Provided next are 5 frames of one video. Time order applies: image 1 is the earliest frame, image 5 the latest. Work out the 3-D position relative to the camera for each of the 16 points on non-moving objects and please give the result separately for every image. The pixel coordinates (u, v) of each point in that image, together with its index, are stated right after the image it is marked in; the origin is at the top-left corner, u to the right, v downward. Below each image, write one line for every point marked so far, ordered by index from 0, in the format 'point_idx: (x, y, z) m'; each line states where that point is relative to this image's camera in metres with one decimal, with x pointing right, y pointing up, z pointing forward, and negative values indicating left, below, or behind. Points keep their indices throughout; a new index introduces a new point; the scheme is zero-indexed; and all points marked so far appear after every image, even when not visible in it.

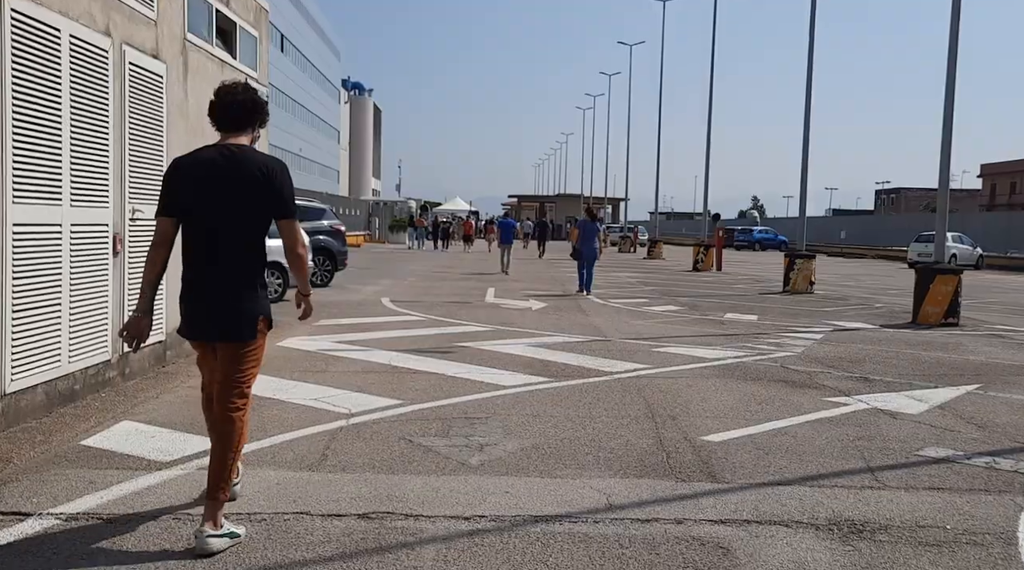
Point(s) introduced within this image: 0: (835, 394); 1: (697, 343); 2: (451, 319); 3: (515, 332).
0: (+2.9, -1.0, +8.4) m
1: (+2.4, -0.7, +12.2) m
2: (-1.0, -0.5, +14.9) m
3: (0.0, -0.6, +12.8) m
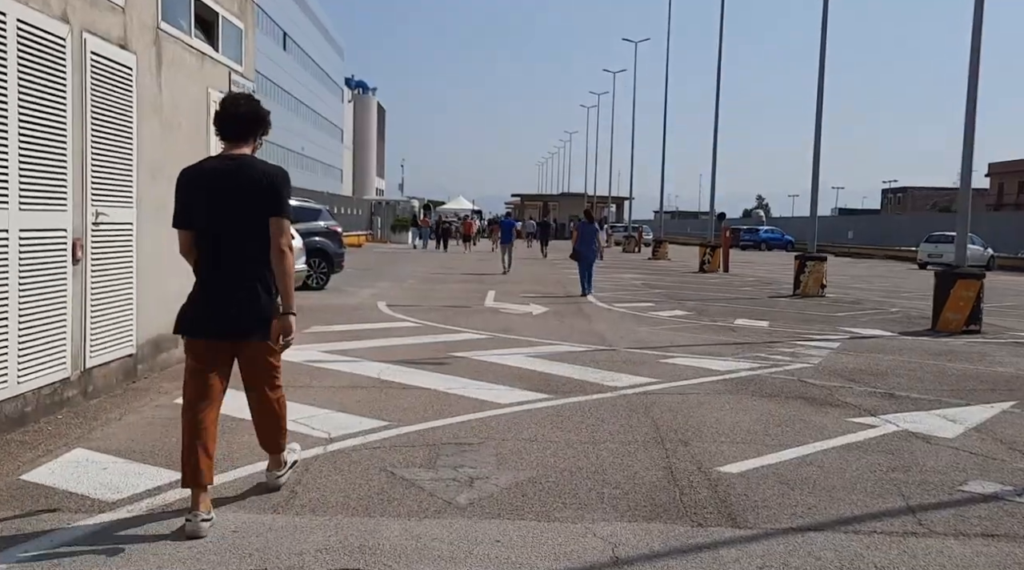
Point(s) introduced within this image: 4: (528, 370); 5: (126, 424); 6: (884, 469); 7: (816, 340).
0: (+2.9, -1.1, +7.8) m
1: (+2.4, -0.8, +11.5) m
2: (-1.0, -0.6, +14.3) m
3: (0.0, -0.7, +12.1) m
4: (+0.2, -0.9, +9.6) m
5: (-2.7, -1.0, +6.6) m
6: (+2.3, -1.1, +5.8) m
7: (+4.2, -0.8, +13.1) m
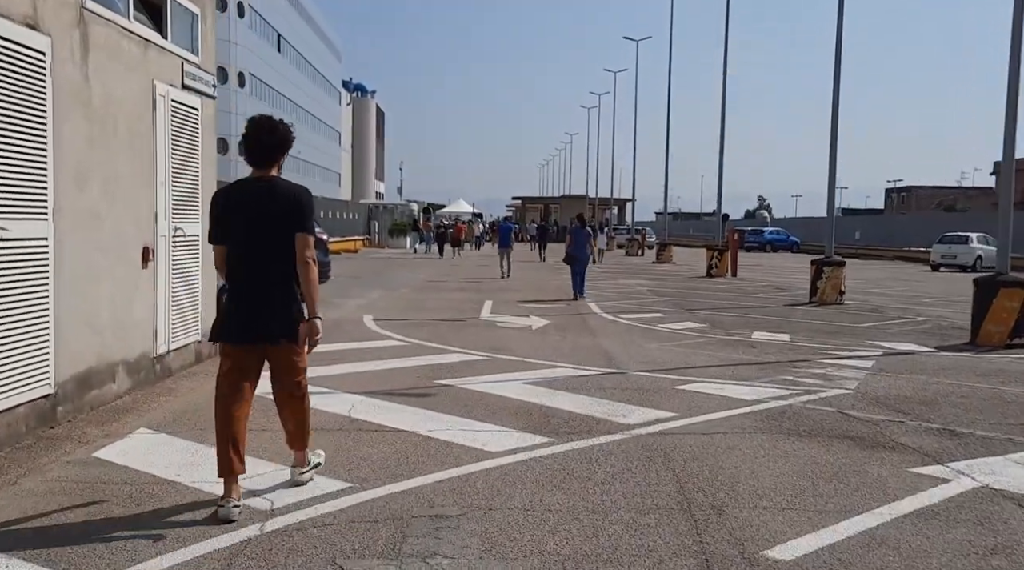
0: (+2.8, -1.2, +6.5) m
1: (+2.3, -1.0, +10.2) m
2: (-1.0, -0.8, +13.0) m
3: (0.0, -0.9, +10.8) m
4: (+0.1, -1.0, +8.3) m
5: (-2.8, -1.2, +5.3) m
6: (+2.2, -1.3, +4.5) m
7: (+4.2, -0.9, +11.8) m
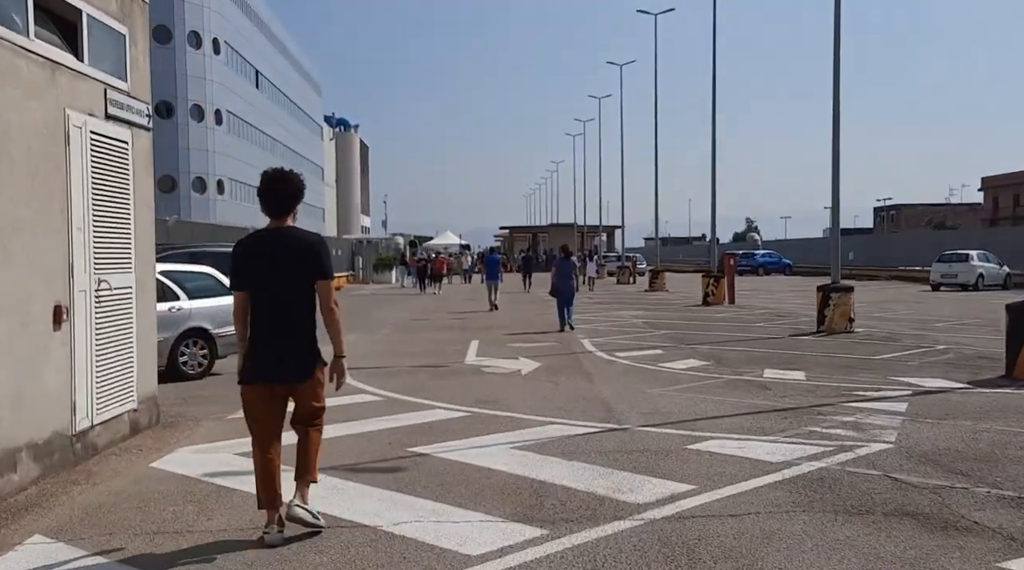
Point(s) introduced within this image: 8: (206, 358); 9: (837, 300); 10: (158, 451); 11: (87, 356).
0: (+2.7, -1.4, +5.2) m
1: (+2.2, -1.3, +8.9) m
2: (-1.2, -1.4, +11.6) m
3: (-0.2, -1.4, +9.5) m
4: (0.0, -1.4, +7.0) m
5: (-2.8, -1.5, +4.0) m
6: (+2.2, -1.5, +3.2) m
7: (+4.0, -1.3, +10.5) m
8: (-4.4, -1.0, +13.6) m
9: (+6.5, -0.3, +18.8) m
10: (-3.1, -1.4, +8.2) m
11: (-3.4, -0.6, +7.6) m
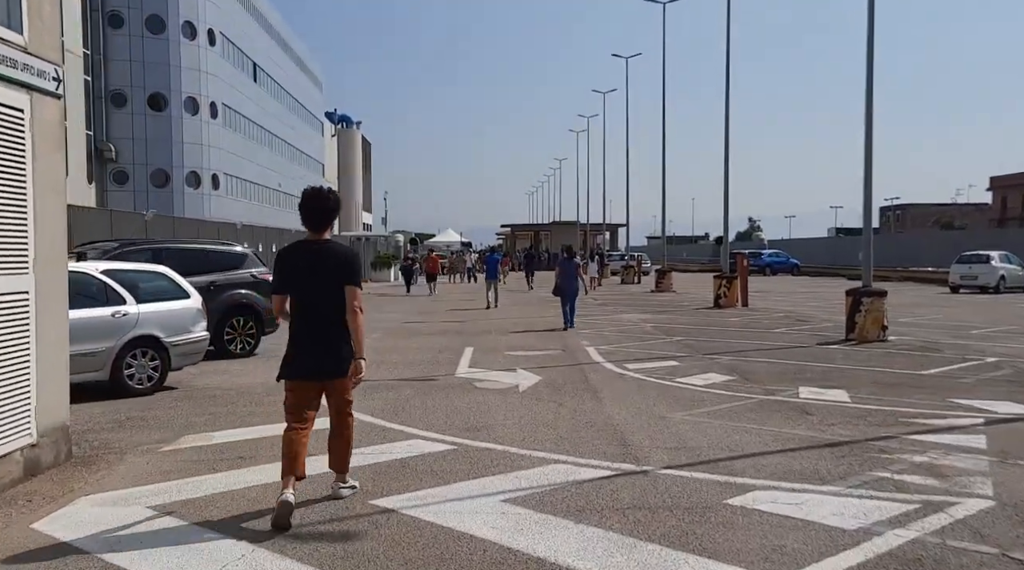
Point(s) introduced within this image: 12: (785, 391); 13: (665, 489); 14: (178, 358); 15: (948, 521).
0: (+2.7, -1.5, +3.4) m
1: (+2.1, -1.4, +7.1) m
2: (-1.2, -1.4, +9.9) m
3: (-0.2, -1.4, +7.7) m
4: (-0.1, -1.5, +5.2) m
5: (-2.9, -1.6, +2.2) m
6: (+2.1, -1.6, +1.4) m
7: (+4.0, -1.3, +8.8) m
8: (-4.4, -1.1, +11.8) m
9: (+6.4, -0.4, +17.0) m
10: (-3.1, -1.5, +6.4) m
11: (-3.5, -0.6, +5.9) m
12: (+3.3, -1.3, +11.3) m
13: (+1.1, -1.4, +6.5) m
14: (-4.3, -0.9, +12.1) m
15: (+2.6, -1.4, +5.8) m
